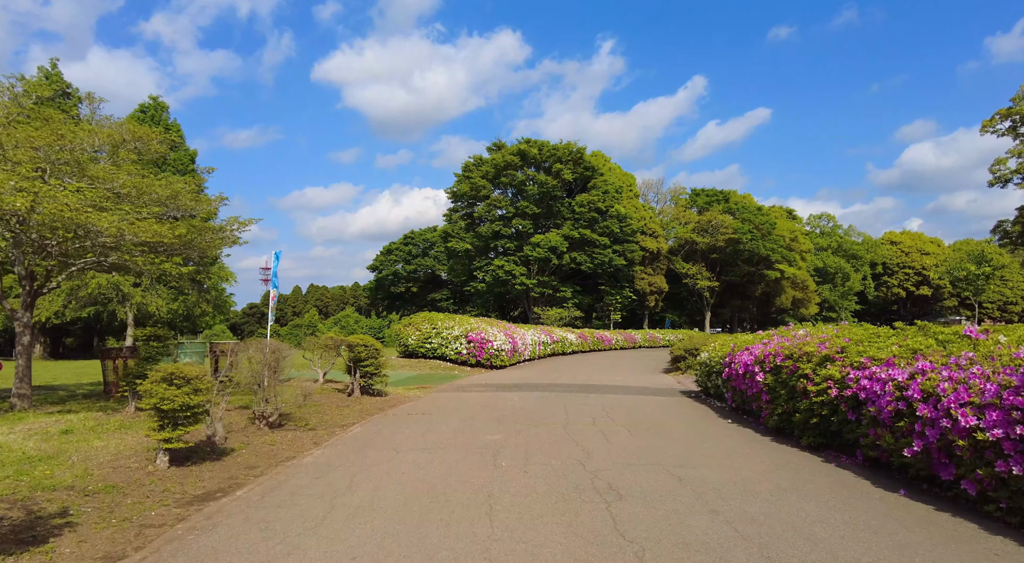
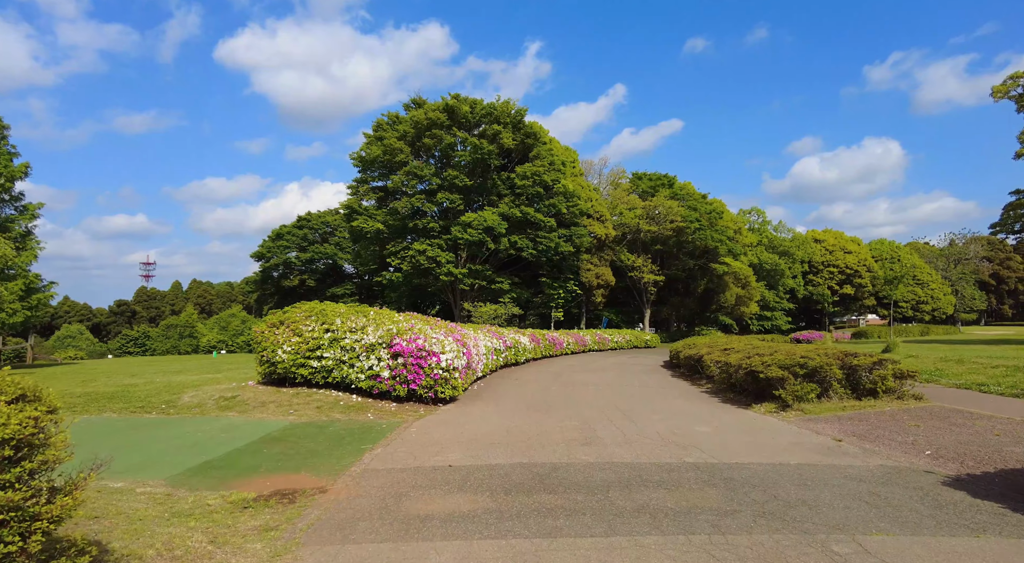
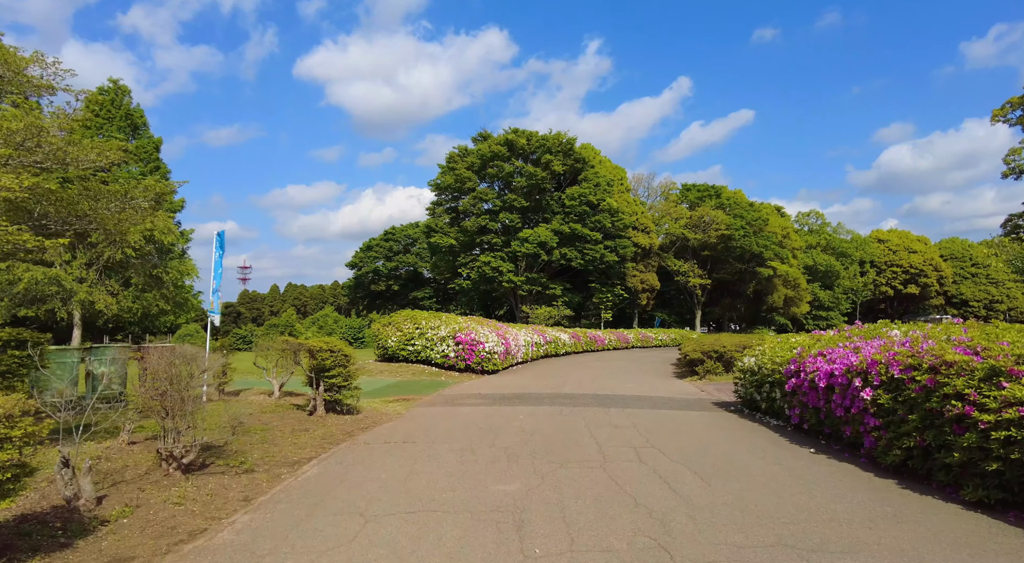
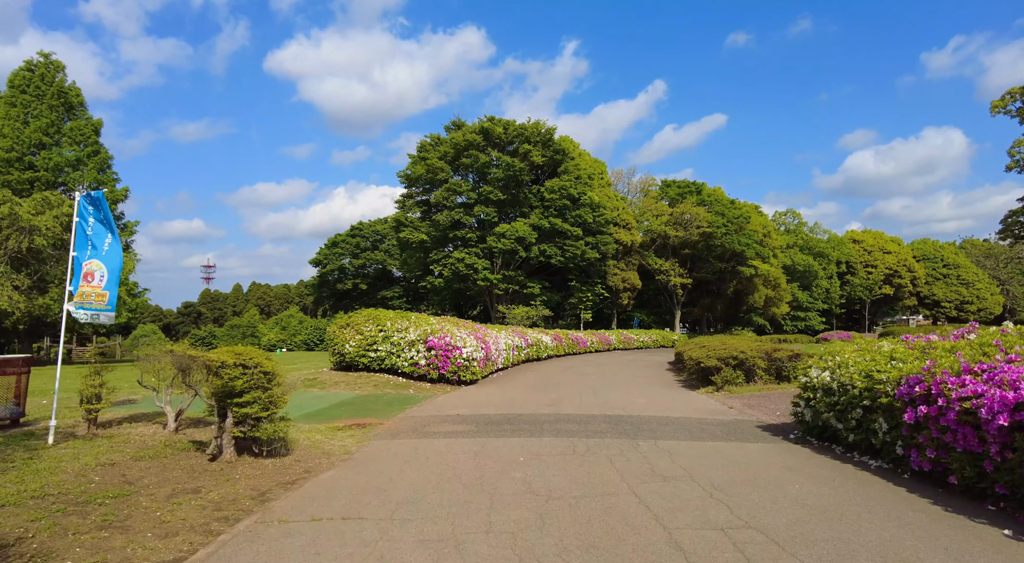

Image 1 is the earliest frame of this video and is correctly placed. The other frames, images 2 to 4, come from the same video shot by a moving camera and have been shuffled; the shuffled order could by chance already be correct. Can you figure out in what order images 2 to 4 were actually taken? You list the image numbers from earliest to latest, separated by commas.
3, 4, 2
